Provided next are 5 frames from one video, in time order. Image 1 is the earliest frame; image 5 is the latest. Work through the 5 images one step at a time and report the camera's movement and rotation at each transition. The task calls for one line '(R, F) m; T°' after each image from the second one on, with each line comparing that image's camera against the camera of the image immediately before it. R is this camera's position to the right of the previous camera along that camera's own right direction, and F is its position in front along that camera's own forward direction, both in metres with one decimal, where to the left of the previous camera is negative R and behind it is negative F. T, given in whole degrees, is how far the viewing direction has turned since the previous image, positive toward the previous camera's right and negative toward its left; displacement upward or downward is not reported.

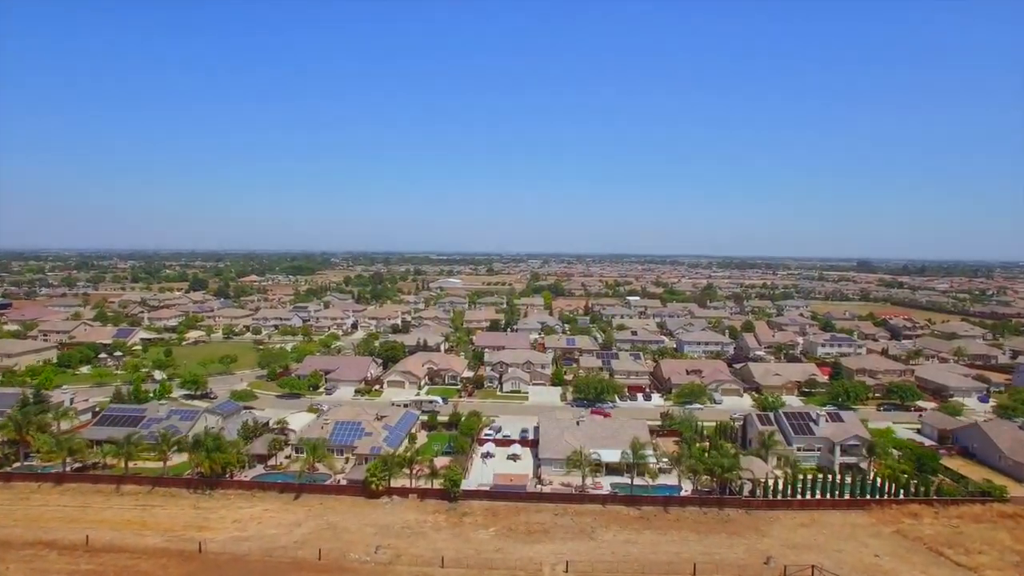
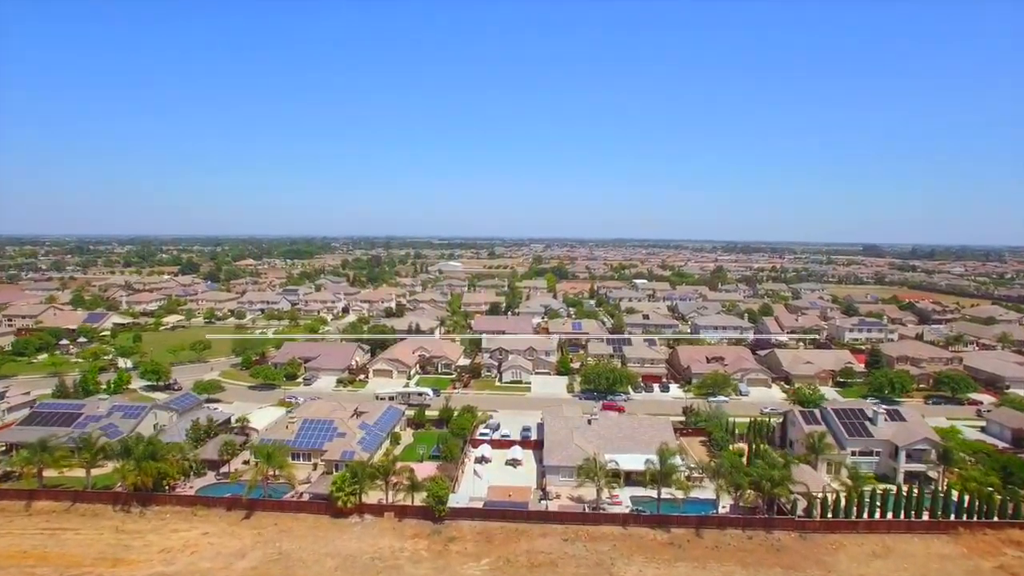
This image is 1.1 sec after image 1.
(+0.2, +6.7) m; 0°
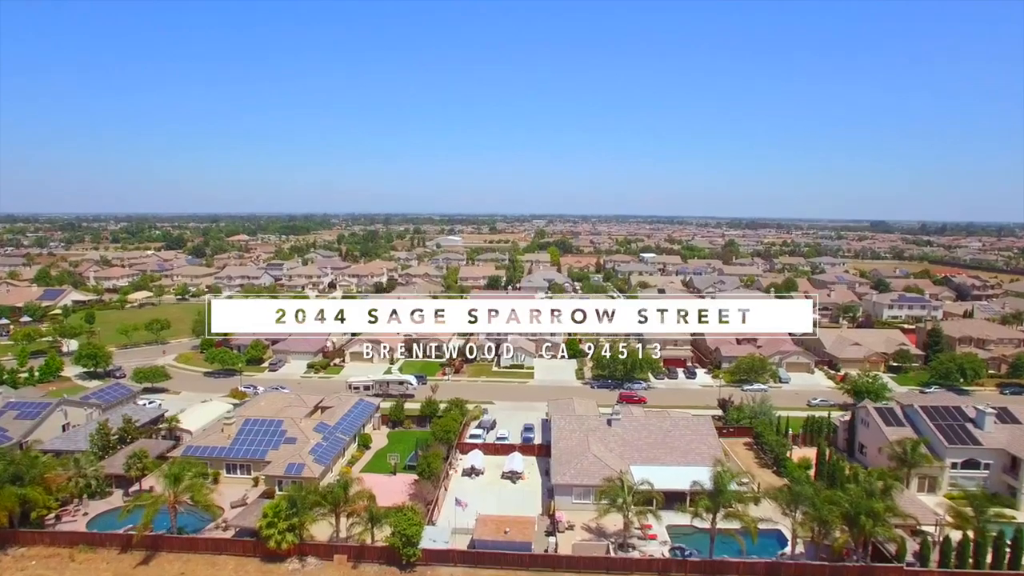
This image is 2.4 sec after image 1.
(+0.2, +8.1) m; 0°
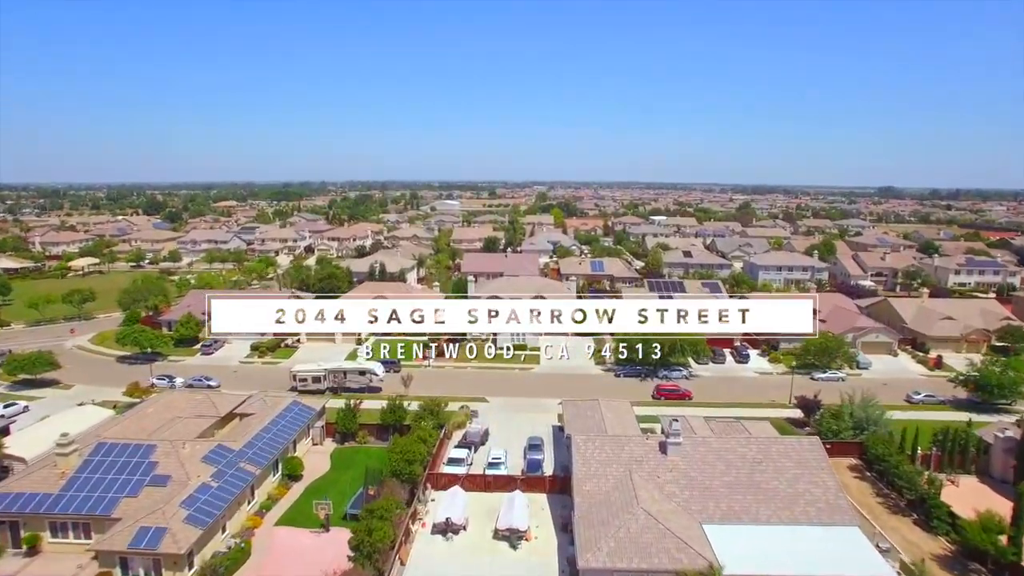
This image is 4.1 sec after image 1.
(+0.1, +10.5) m; 0°
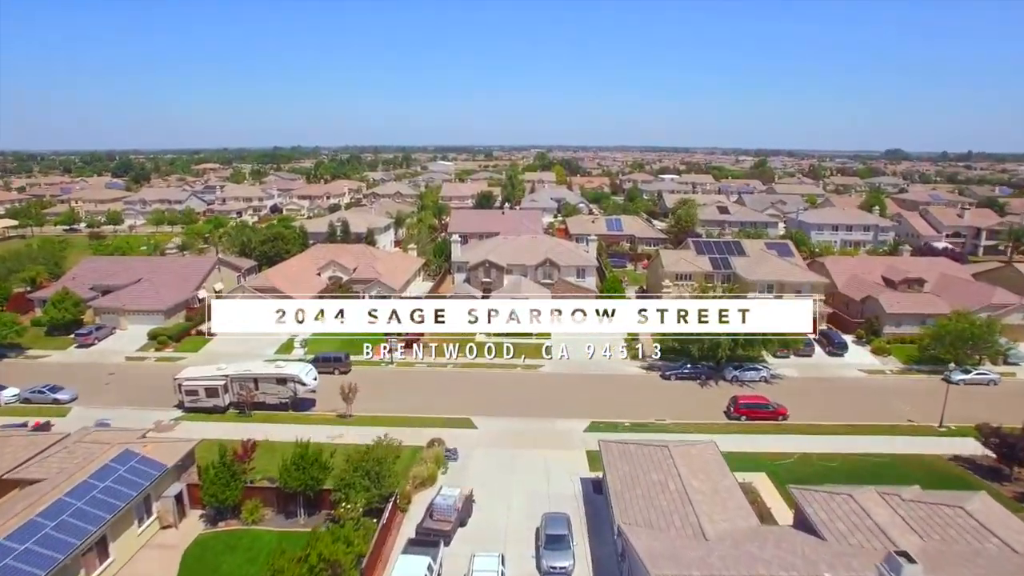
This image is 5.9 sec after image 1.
(-0.1, +10.8) m; 0°
